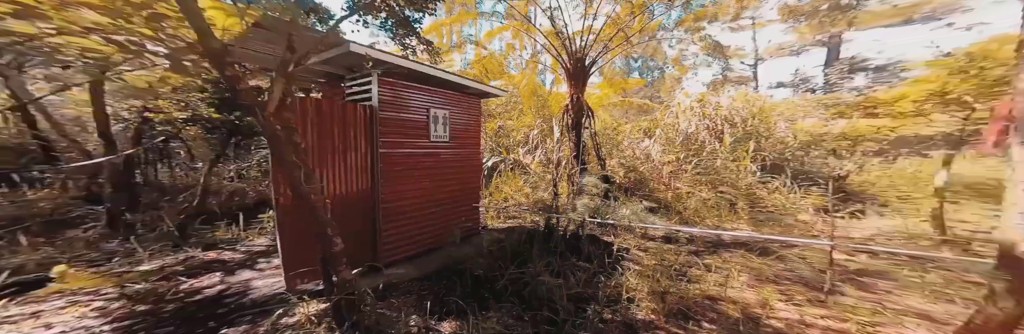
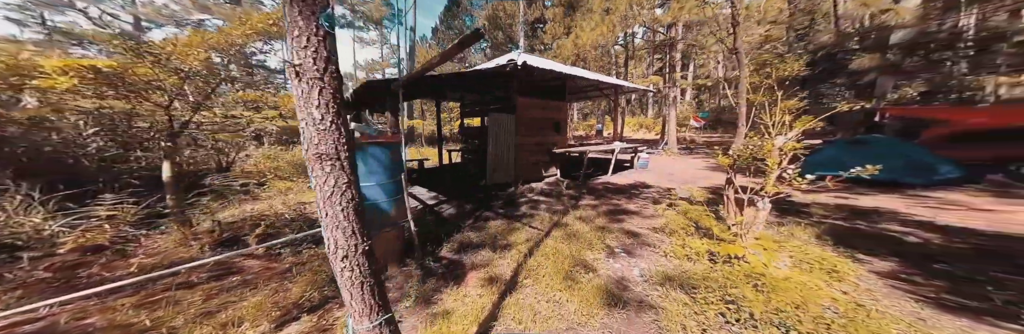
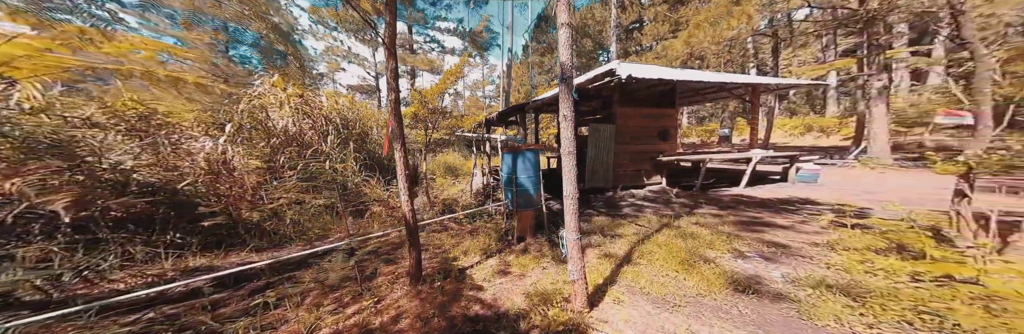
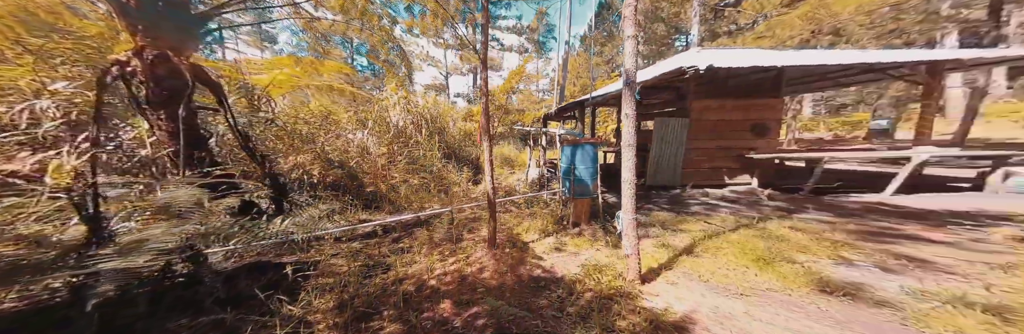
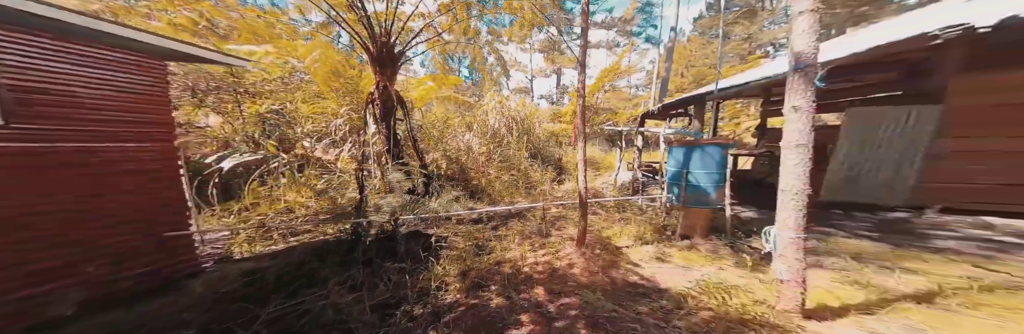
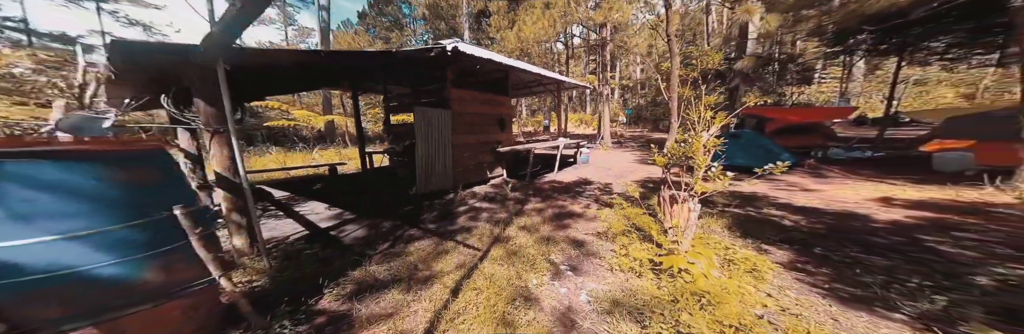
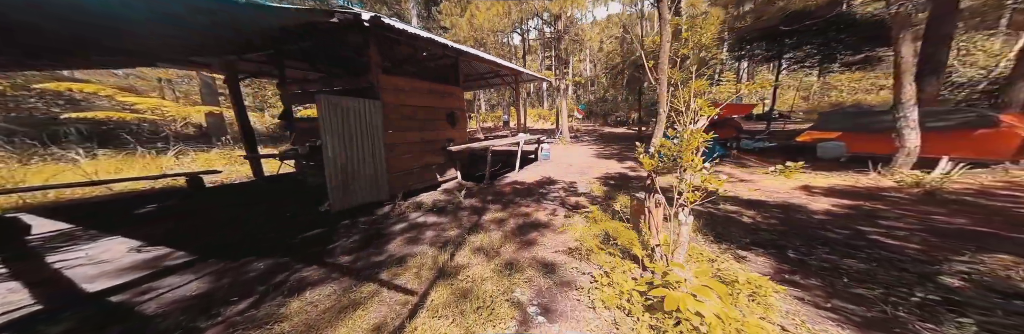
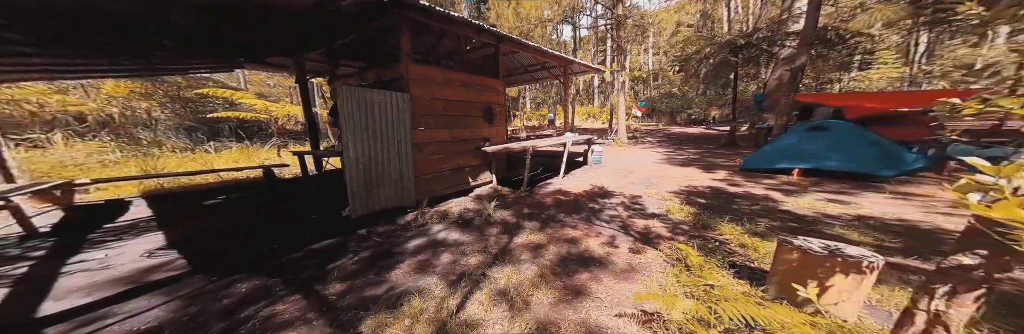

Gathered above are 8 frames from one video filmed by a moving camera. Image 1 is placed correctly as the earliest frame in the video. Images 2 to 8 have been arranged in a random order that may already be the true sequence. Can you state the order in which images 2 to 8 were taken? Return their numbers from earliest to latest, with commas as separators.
5, 4, 3, 2, 6, 7, 8
